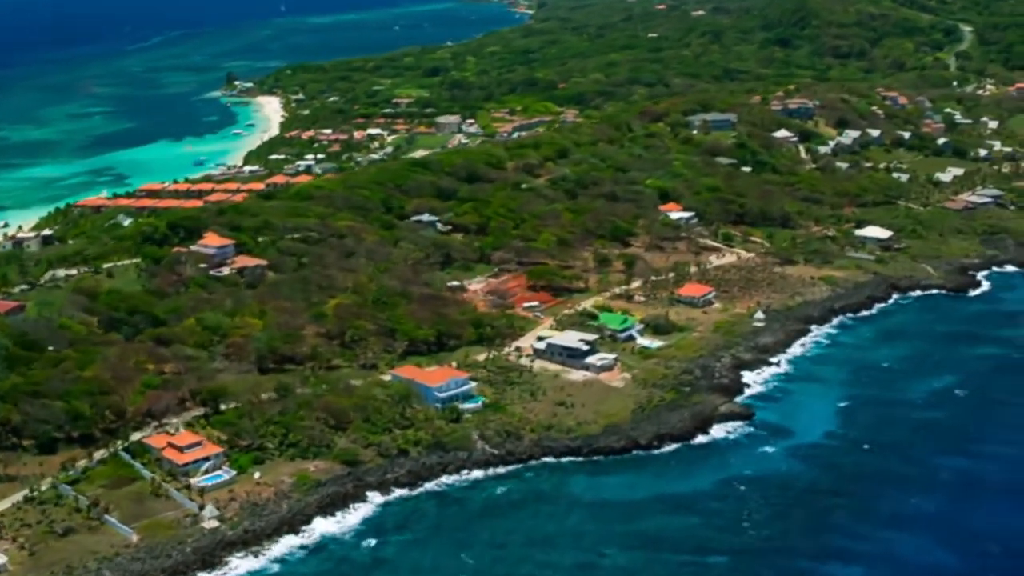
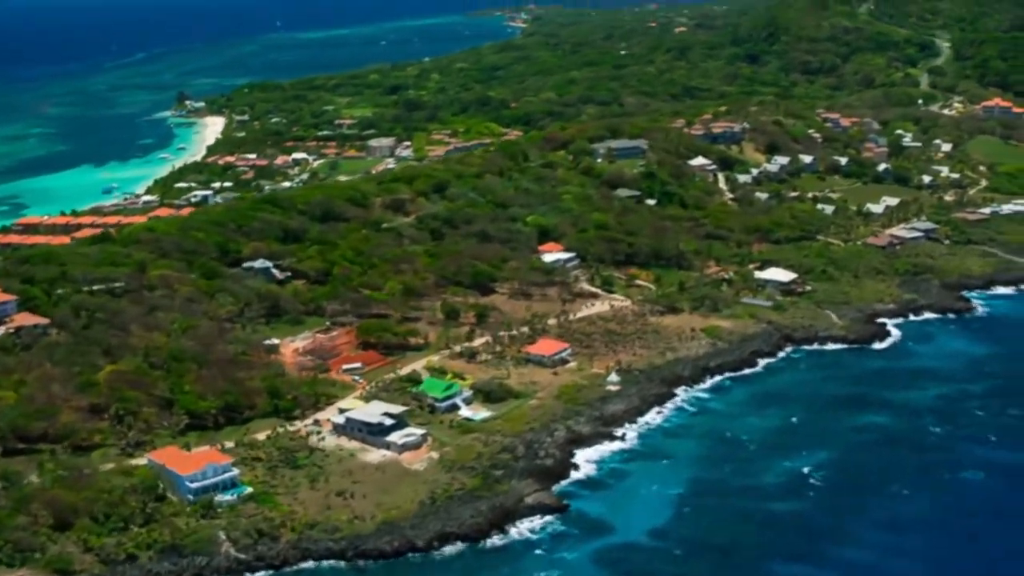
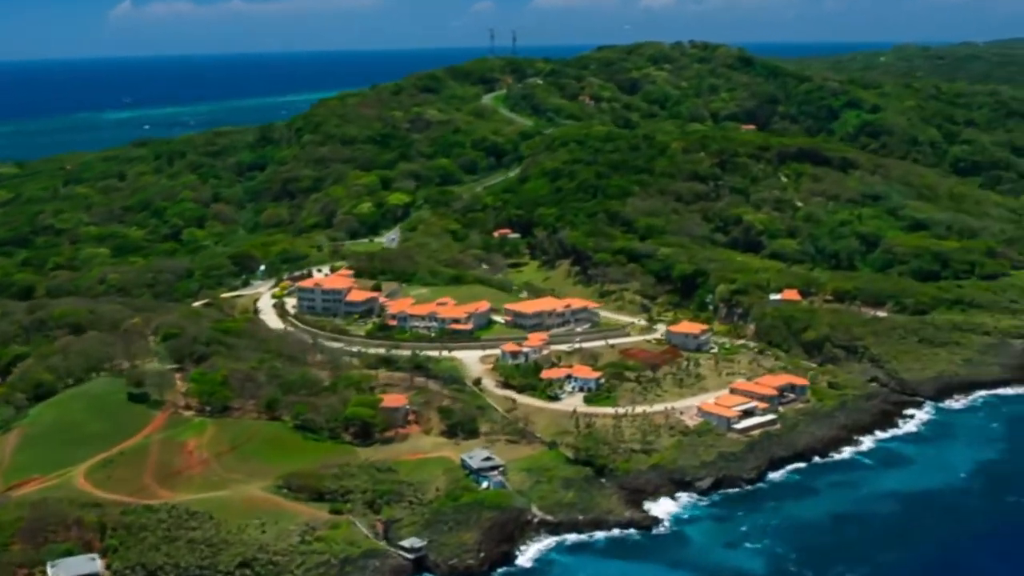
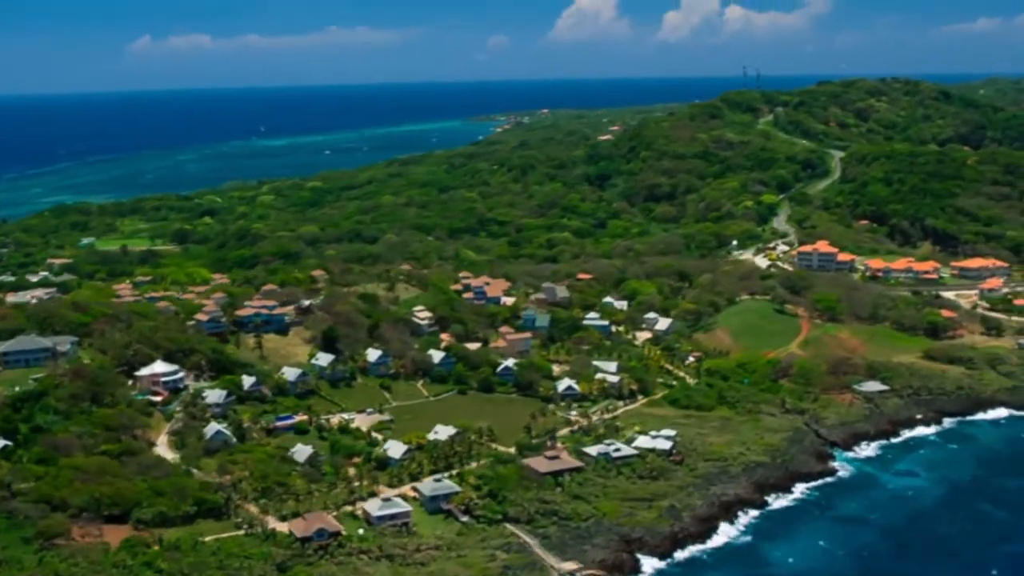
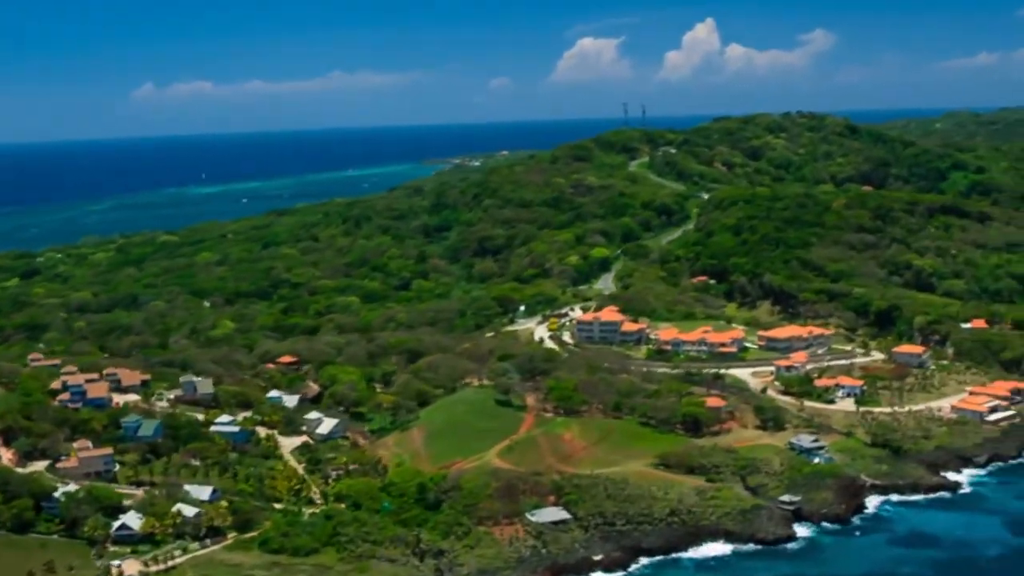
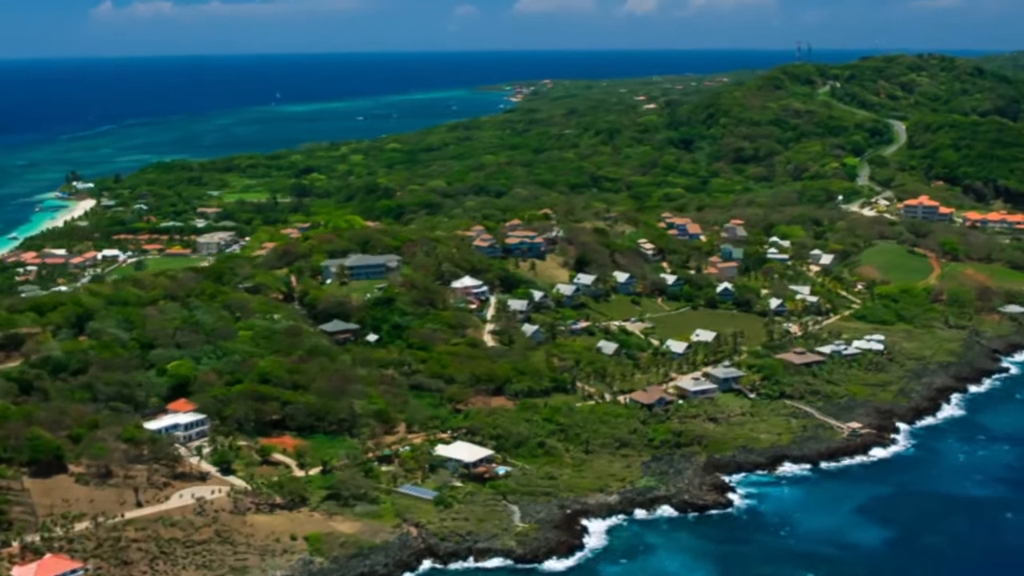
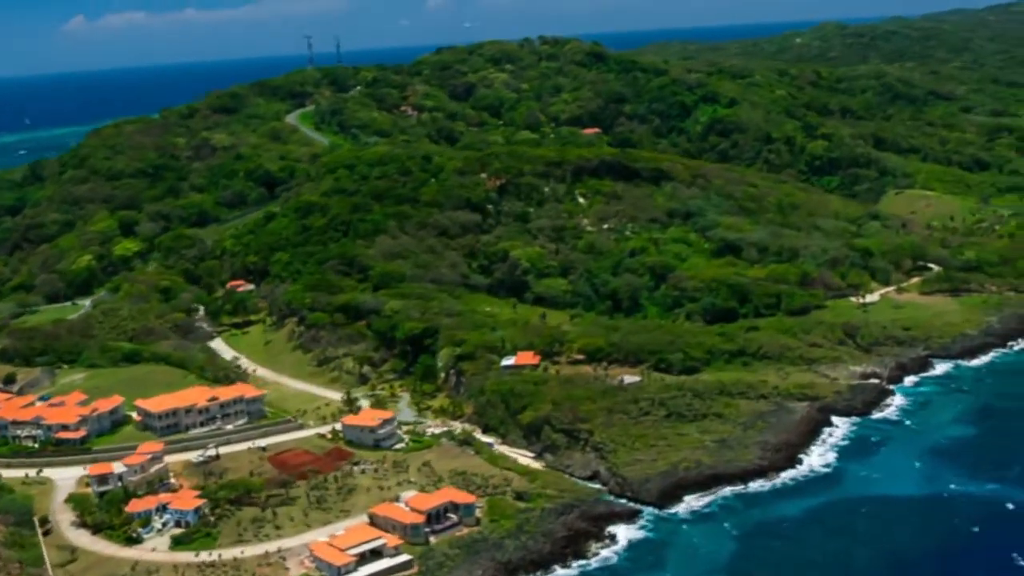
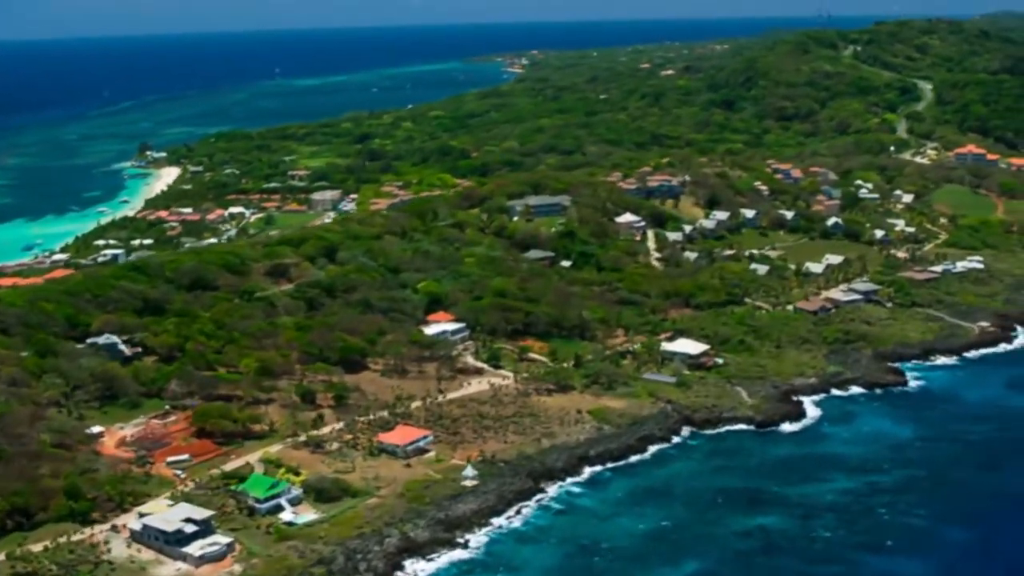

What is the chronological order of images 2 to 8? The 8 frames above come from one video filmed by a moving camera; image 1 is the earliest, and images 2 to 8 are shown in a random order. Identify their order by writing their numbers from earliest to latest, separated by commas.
2, 8, 6, 4, 5, 3, 7
